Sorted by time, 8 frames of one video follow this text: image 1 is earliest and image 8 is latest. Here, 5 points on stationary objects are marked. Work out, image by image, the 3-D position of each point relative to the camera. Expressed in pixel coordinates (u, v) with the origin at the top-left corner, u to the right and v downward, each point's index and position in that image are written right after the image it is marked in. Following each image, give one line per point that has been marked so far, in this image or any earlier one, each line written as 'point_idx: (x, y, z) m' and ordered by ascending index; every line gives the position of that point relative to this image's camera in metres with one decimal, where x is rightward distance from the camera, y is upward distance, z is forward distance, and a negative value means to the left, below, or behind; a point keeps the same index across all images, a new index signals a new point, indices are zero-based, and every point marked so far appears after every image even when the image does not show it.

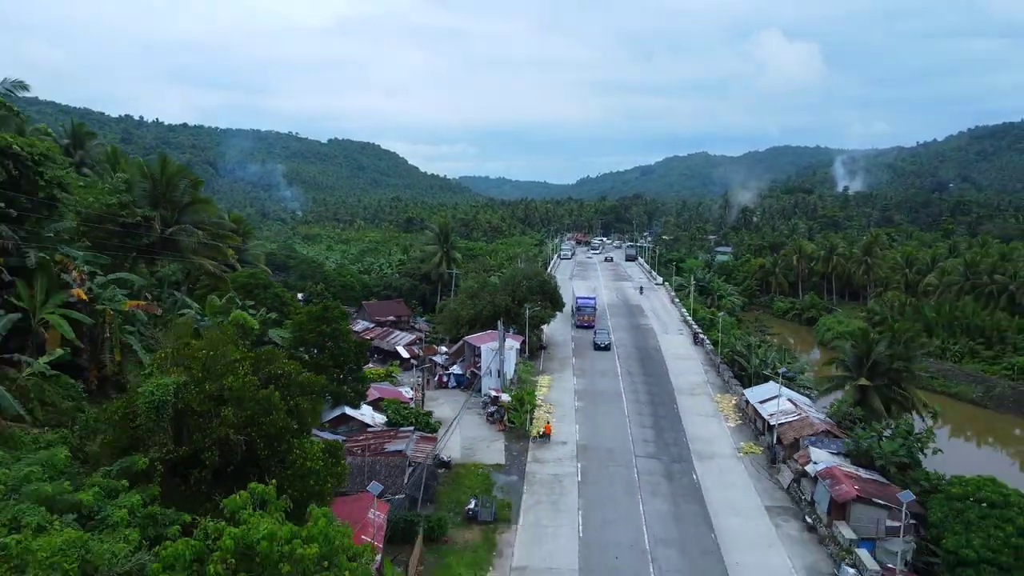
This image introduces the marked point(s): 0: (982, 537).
0: (+9.1, -4.8, +15.8) m
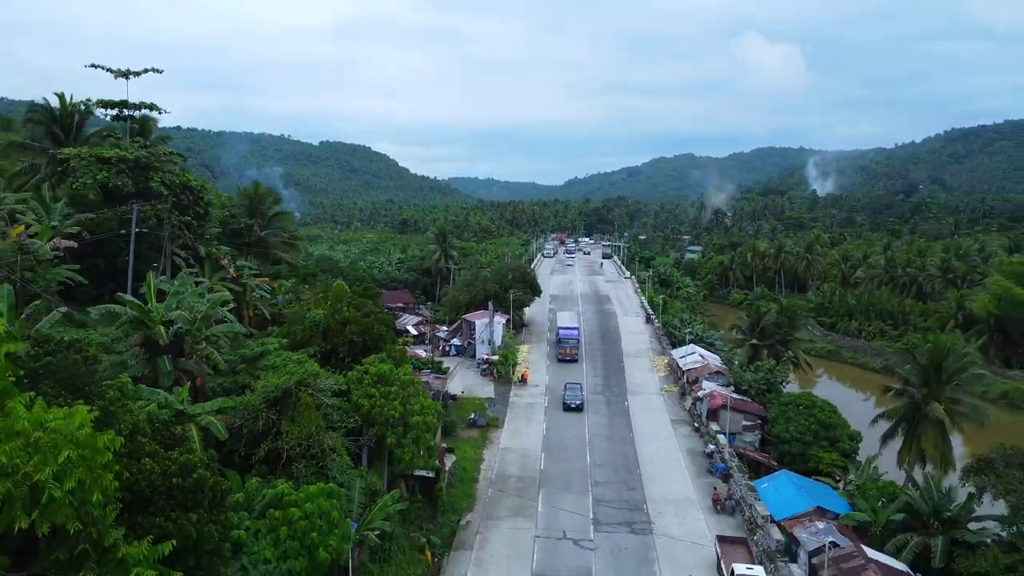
0: (+8.6, -4.2, +25.5) m
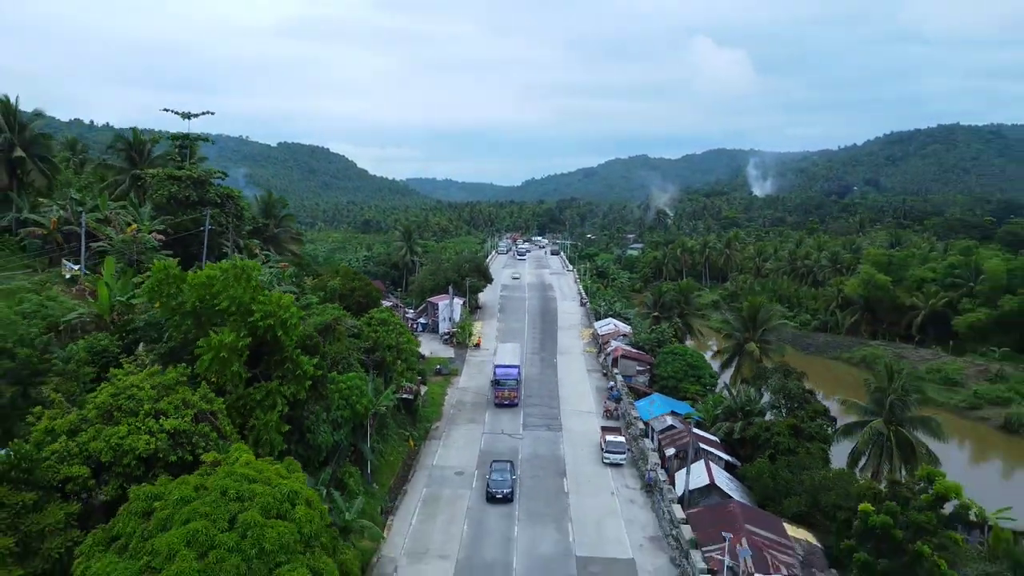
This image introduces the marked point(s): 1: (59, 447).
0: (+6.7, -3.3, +35.8) m
1: (-6.9, -2.4, +12.6) m
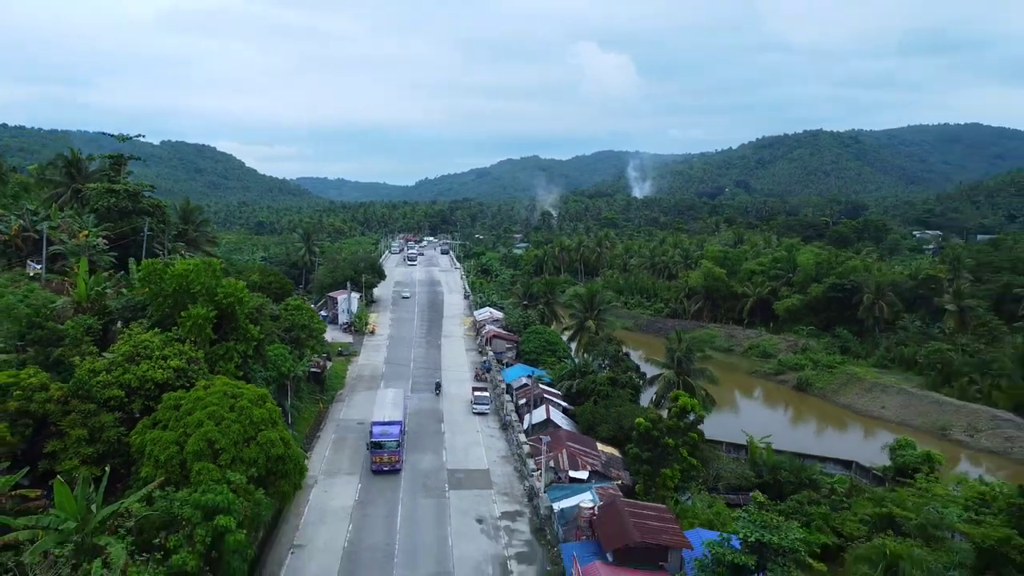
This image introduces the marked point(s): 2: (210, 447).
0: (+0.8, -2.8, +44.3) m
1: (-9.7, -2.1, +19.6) m
2: (-6.3, -3.3, +17.3) m
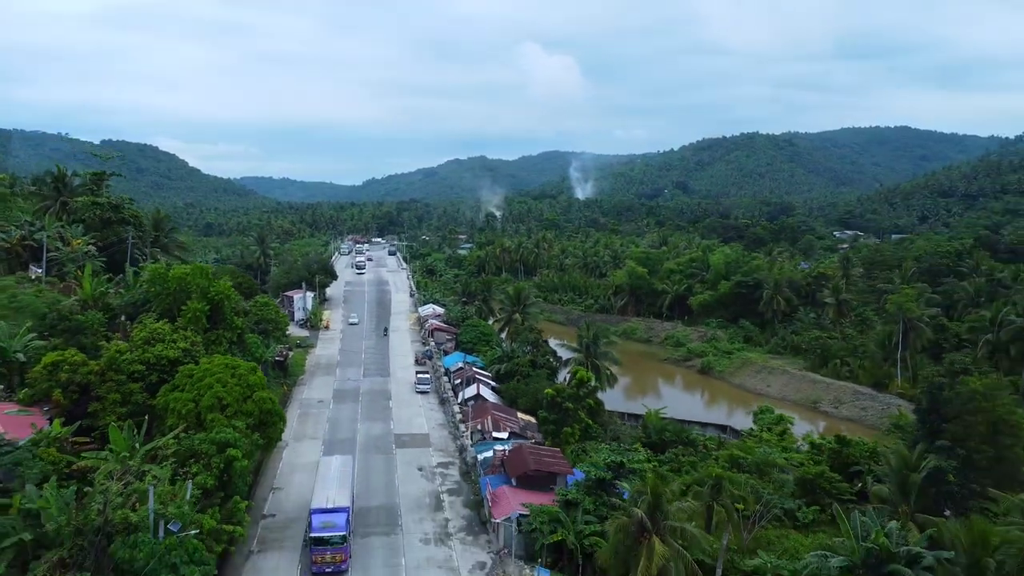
0: (-3.0, -2.7, +50.9) m
1: (-12.0, -2.1, +25.6) m
2: (-8.4, -3.3, +23.5) m
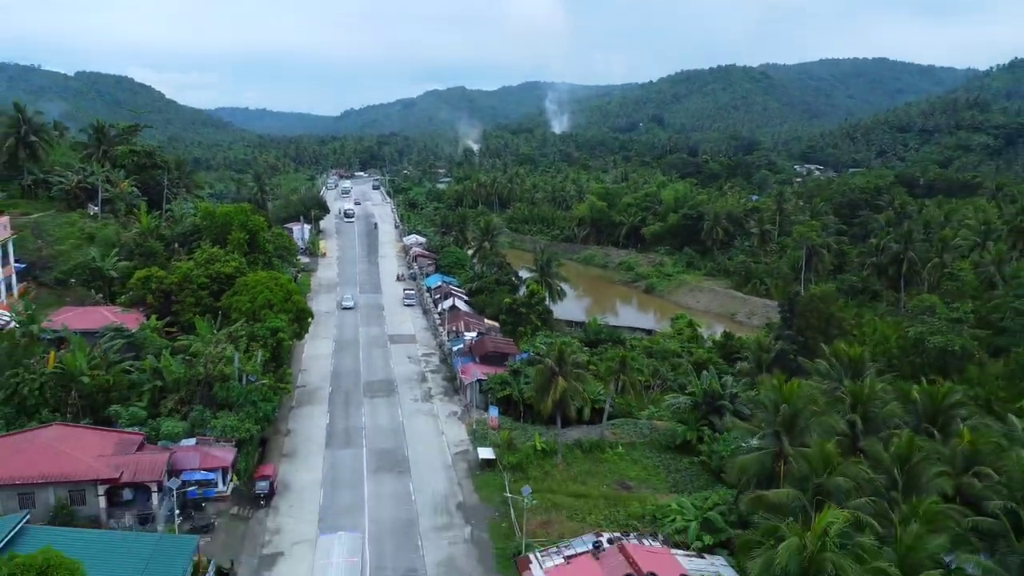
0: (-5.1, +2.2, +60.6) m
1: (-13.6, +0.7, +35.1) m
2: (-9.9, -0.6, +33.2) m
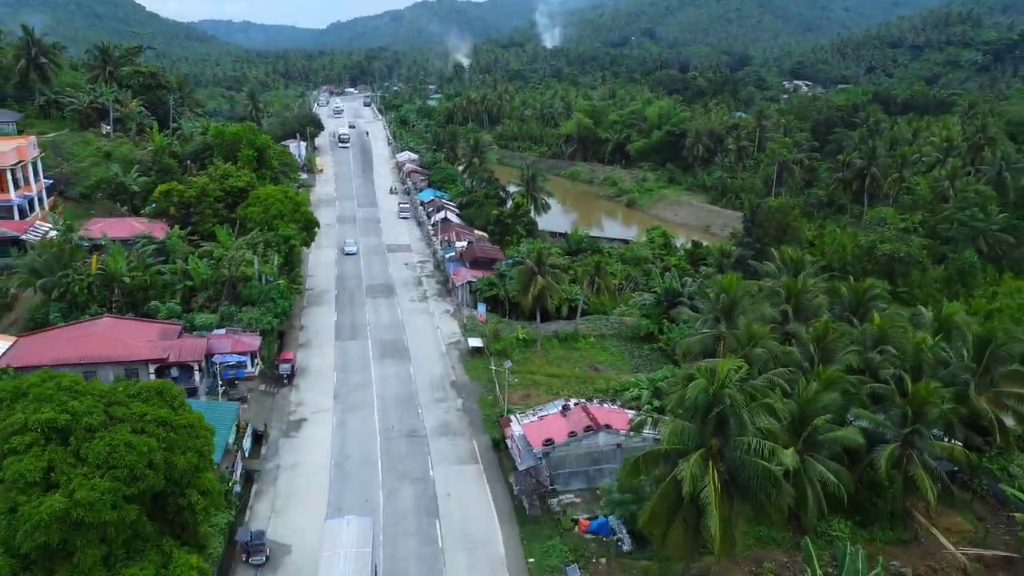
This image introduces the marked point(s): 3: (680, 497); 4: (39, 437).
0: (-6.0, +8.9, +64.0) m
1: (-14.2, +4.9, +38.7) m
2: (-10.5, +3.4, +37.0) m
3: (+3.6, -4.4, +17.5) m
4: (-7.0, -2.2, +12.2) m
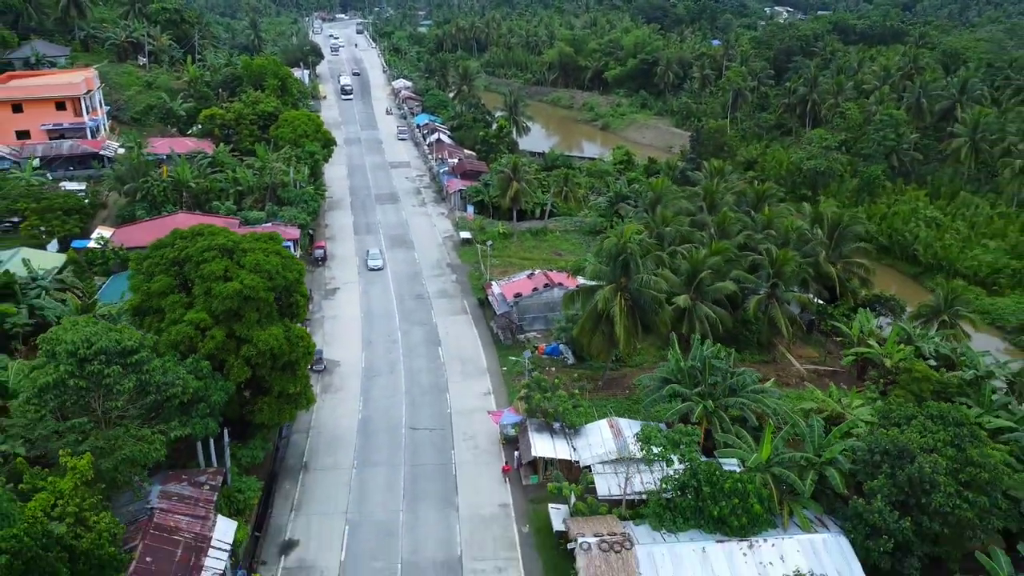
0: (-7.3, +16.5, +71.8) m
1: (-15.2, +10.2, +46.9) m
2: (-11.5, +8.6, +45.3) m
3: (+2.9, -0.9, +26.8) m
4: (-7.7, +0.9, +21.2) m
